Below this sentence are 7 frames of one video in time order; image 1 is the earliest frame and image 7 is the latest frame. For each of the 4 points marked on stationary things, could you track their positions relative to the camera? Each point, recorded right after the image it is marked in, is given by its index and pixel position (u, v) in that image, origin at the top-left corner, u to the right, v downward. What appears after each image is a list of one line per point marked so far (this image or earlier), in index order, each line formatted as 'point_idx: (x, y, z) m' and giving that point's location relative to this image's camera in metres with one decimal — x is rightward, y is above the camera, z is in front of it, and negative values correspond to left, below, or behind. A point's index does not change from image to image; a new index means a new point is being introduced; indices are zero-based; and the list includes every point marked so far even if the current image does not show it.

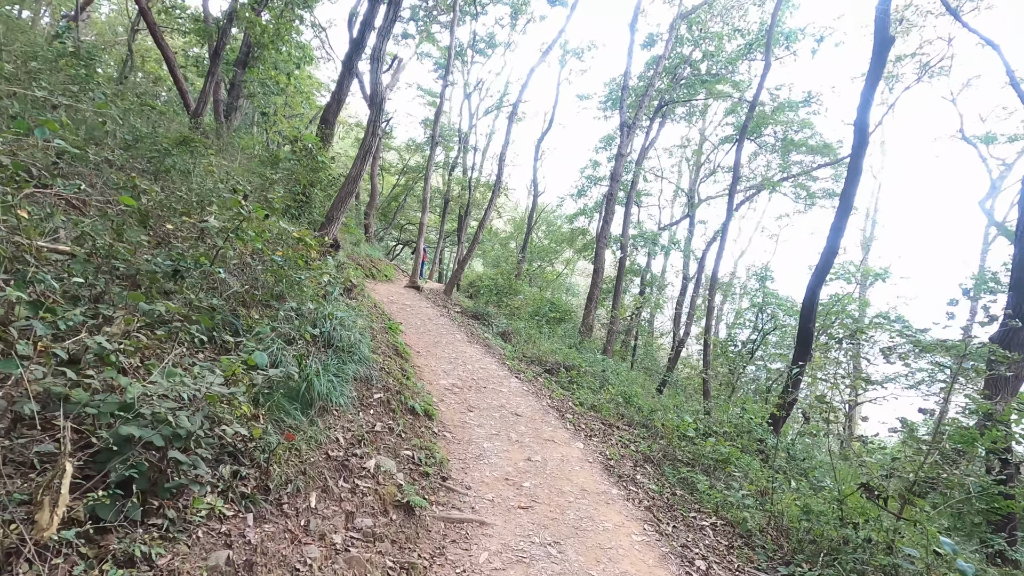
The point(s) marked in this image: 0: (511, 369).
0: (0.0, -1.3, +8.9) m
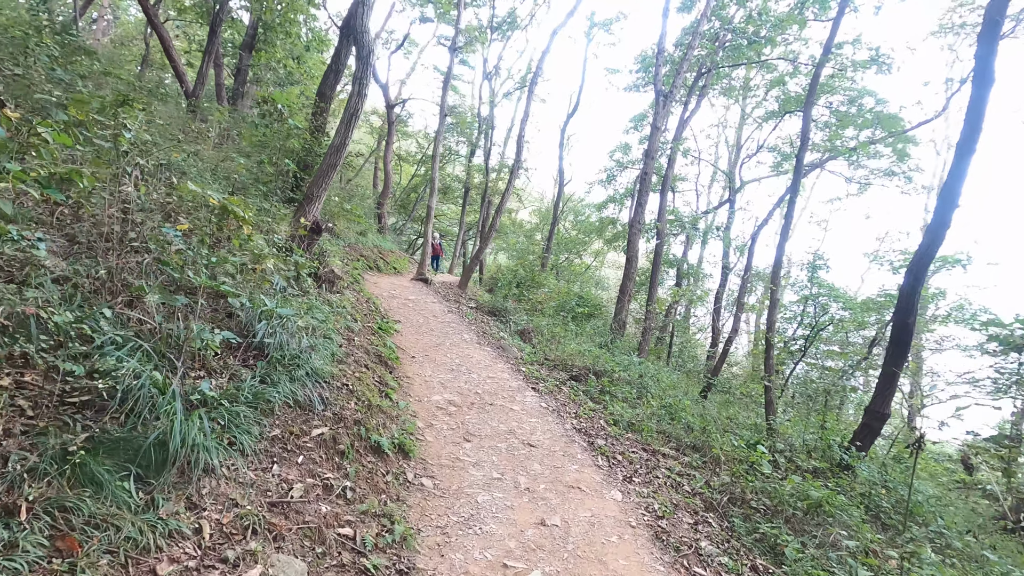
0: (+0.2, -1.2, +7.2) m
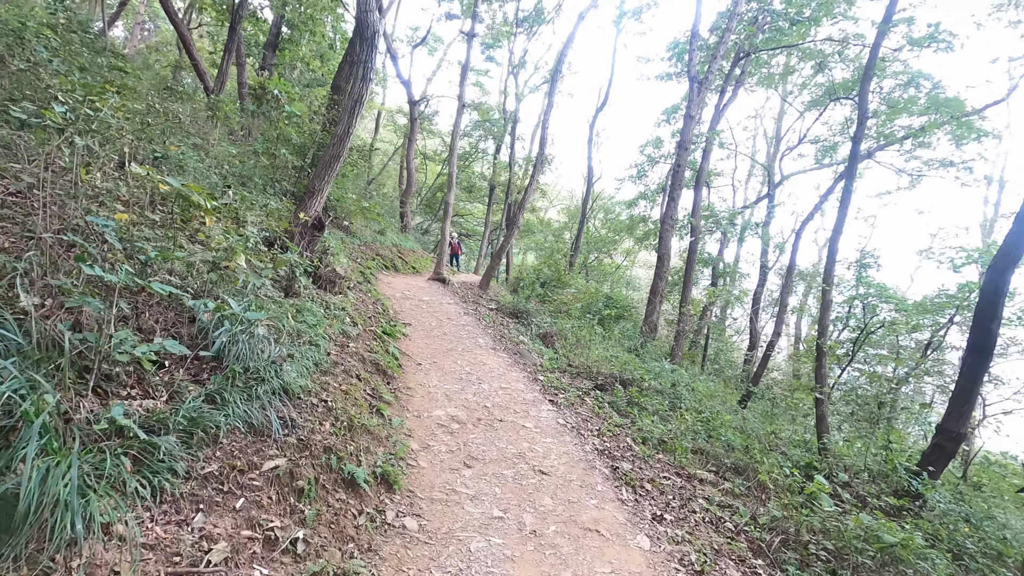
0: (+0.4, -1.2, +6.5) m
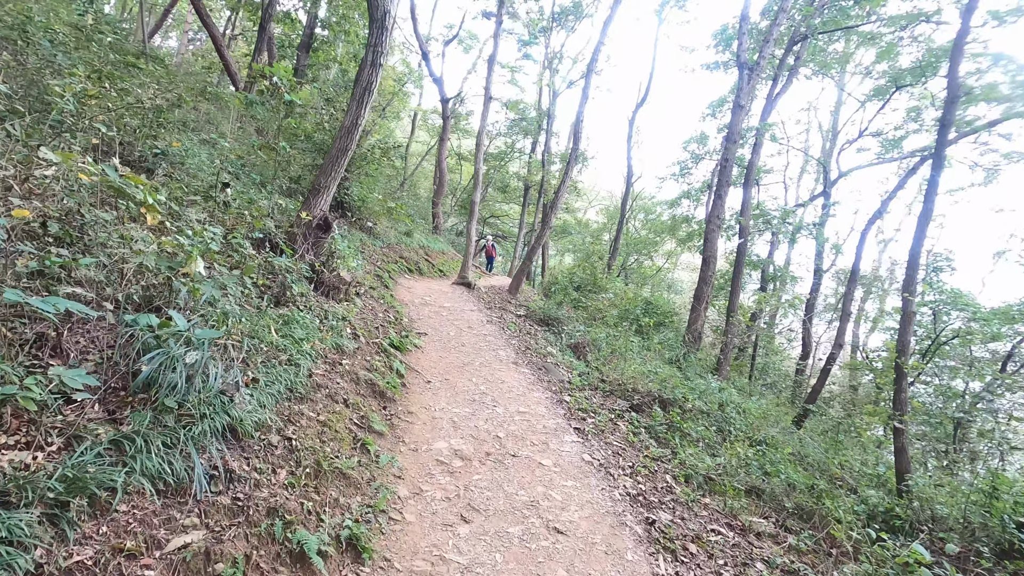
0: (+0.6, -1.3, +5.7) m
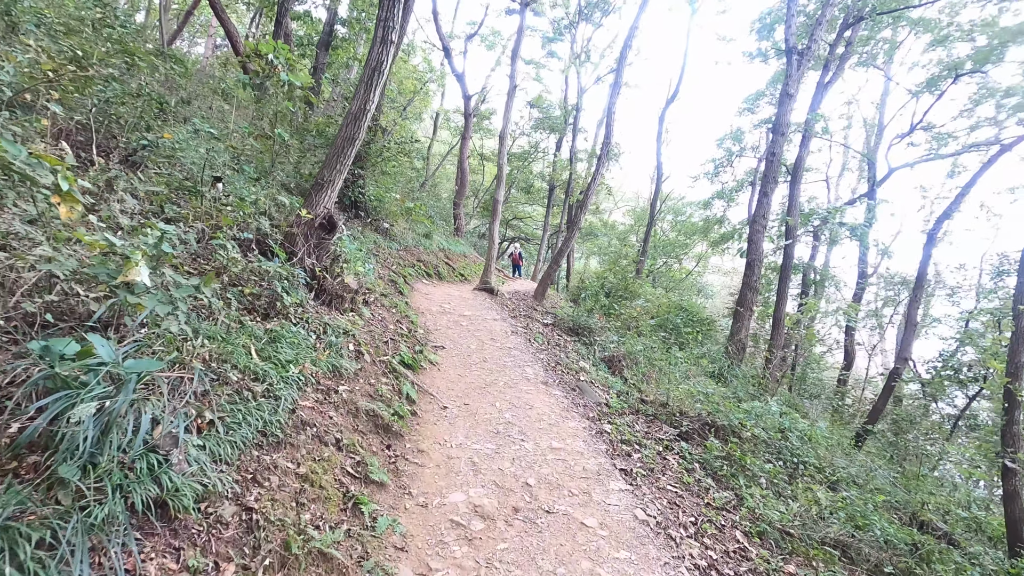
0: (+0.9, -1.4, +4.8) m
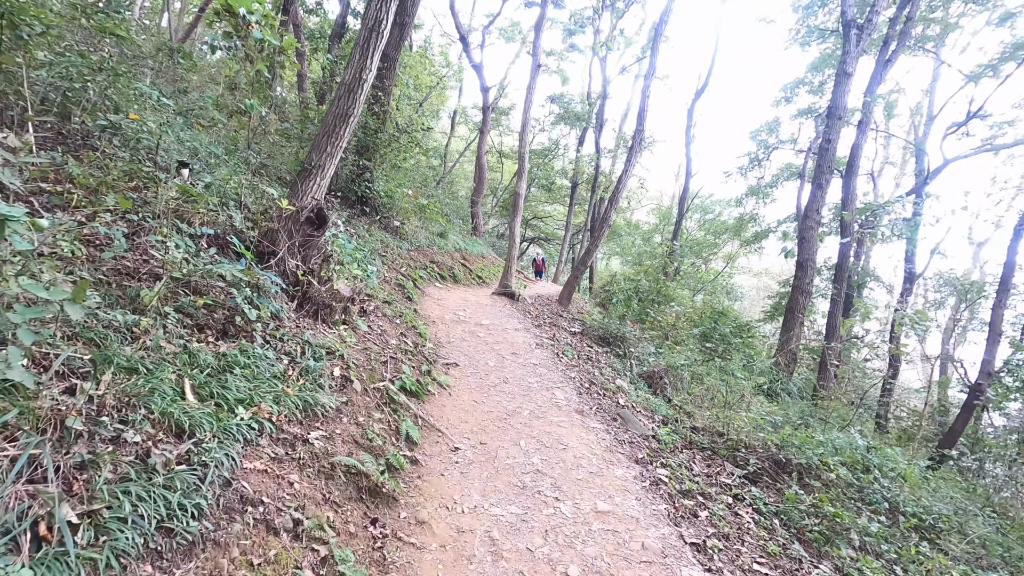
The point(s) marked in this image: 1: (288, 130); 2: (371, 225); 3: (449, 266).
0: (+1.1, -1.4, +3.7) m
1: (-2.8, +2.0, +6.7) m
2: (-2.4, +1.1, +9.1) m
3: (-1.2, +0.4, +10.6) m
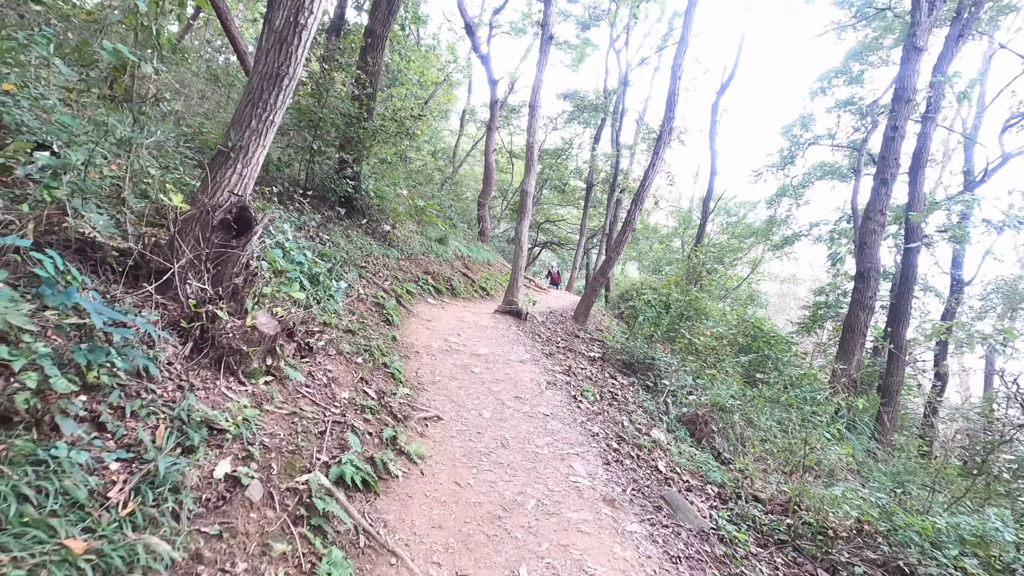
0: (+1.1, -1.6, +2.2) m
1: (-2.8, +1.8, +5.4) m
2: (-2.3, +0.8, +7.8) m
3: (-1.1, +0.2, +9.2) m
